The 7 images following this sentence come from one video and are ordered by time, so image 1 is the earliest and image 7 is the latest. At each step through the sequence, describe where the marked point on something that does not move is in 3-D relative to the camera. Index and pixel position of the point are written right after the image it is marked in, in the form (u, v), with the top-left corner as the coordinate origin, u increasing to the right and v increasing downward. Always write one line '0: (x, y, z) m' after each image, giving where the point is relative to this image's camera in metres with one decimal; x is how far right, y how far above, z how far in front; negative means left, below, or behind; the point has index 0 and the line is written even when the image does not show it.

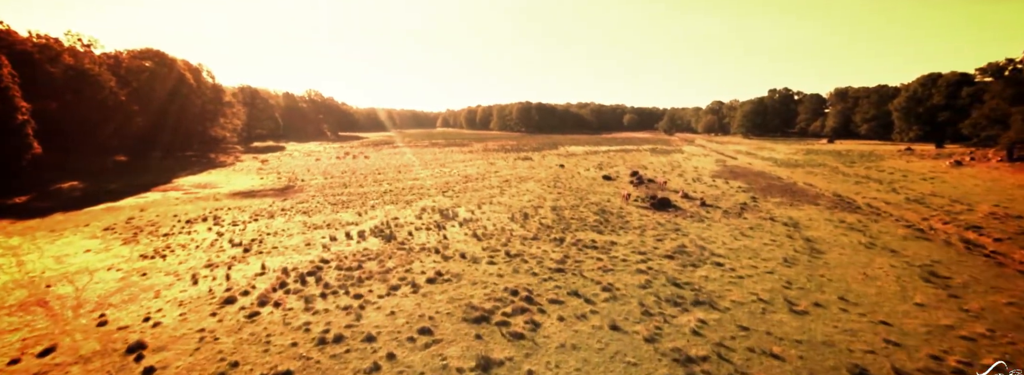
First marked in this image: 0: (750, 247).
0: (+10.2, -2.6, +18.8) m
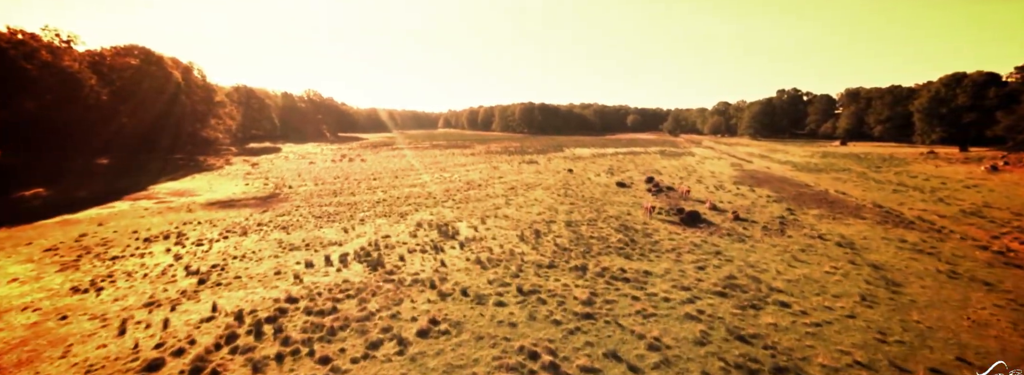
0: (+10.7, -3.3, +15.6) m
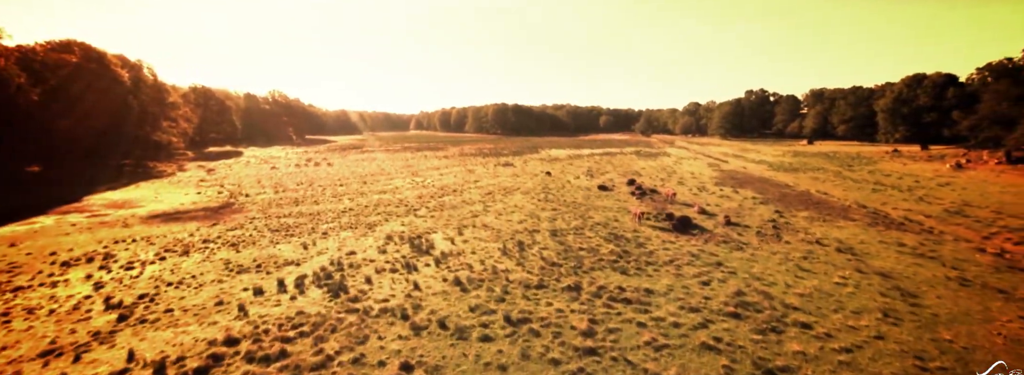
0: (+10.2, -3.4, +14.3) m
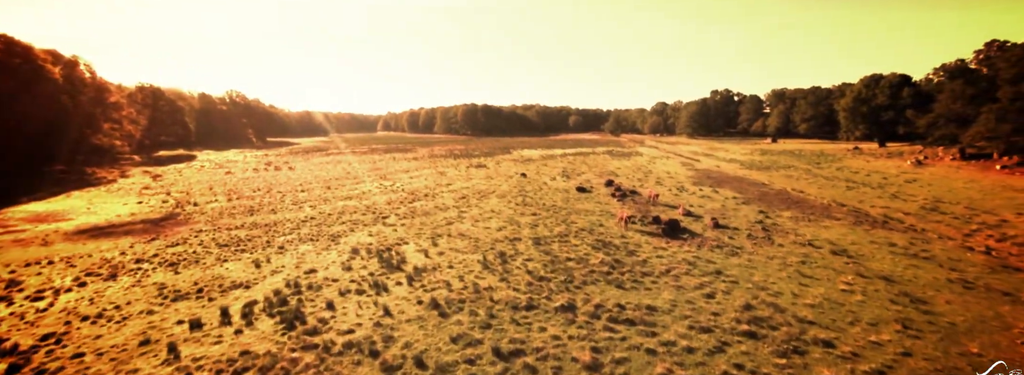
0: (+9.7, -3.5, +13.3) m
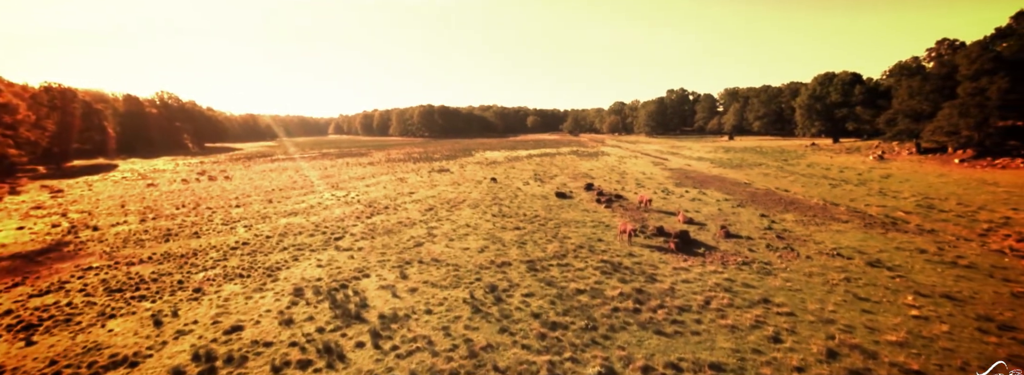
0: (+9.9, -3.6, +10.6) m
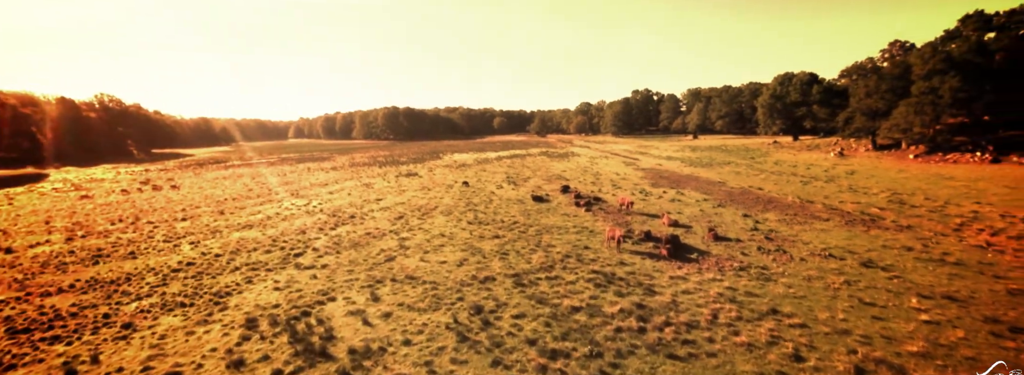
0: (+9.7, -3.6, +9.9) m
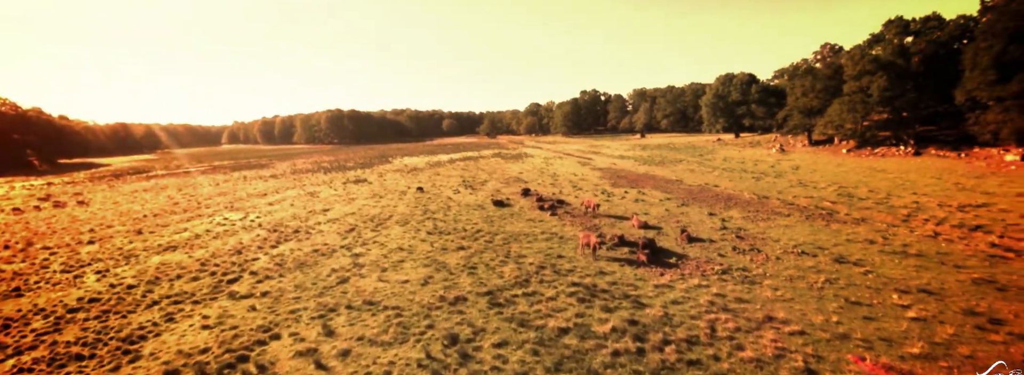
0: (+9.4, -3.6, +9.6) m
